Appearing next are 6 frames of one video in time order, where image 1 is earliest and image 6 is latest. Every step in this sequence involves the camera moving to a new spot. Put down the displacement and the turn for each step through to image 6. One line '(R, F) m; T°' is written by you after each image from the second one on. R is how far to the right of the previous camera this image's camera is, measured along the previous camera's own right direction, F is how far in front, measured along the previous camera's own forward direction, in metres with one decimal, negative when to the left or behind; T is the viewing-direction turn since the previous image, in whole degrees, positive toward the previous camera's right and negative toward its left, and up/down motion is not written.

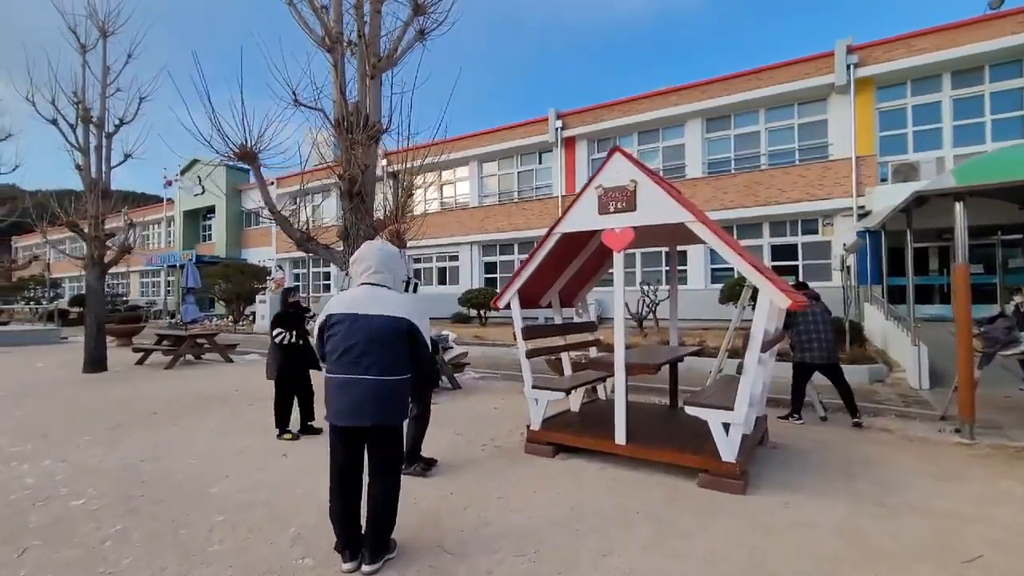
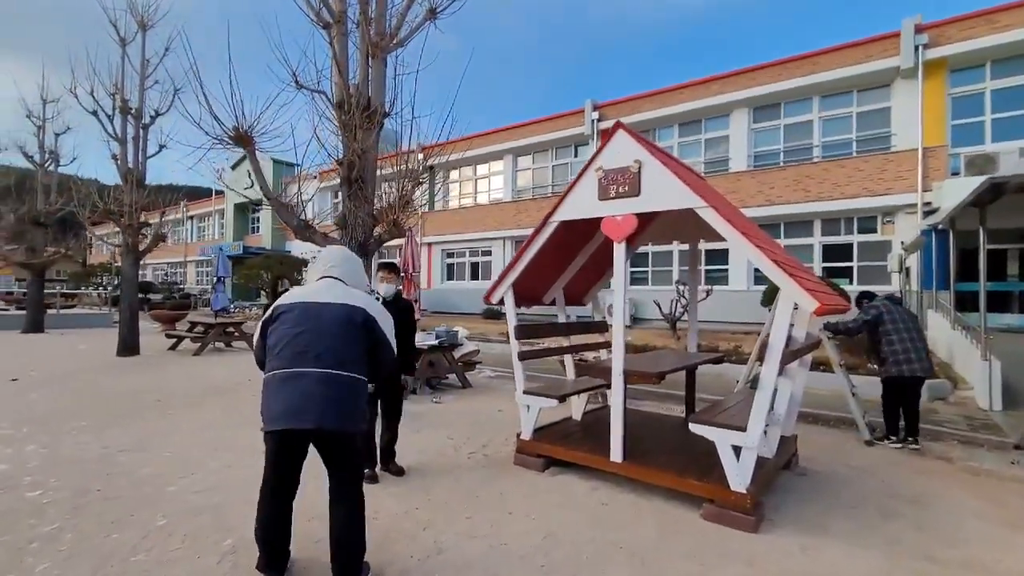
(+0.5, +0.6) m; -5°
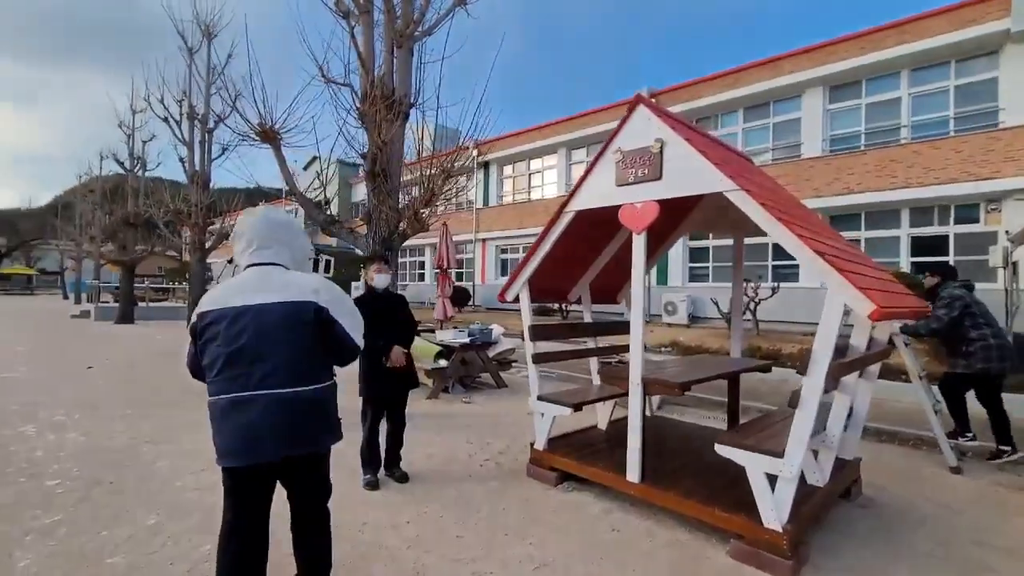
(+0.5, +0.4) m; -7°
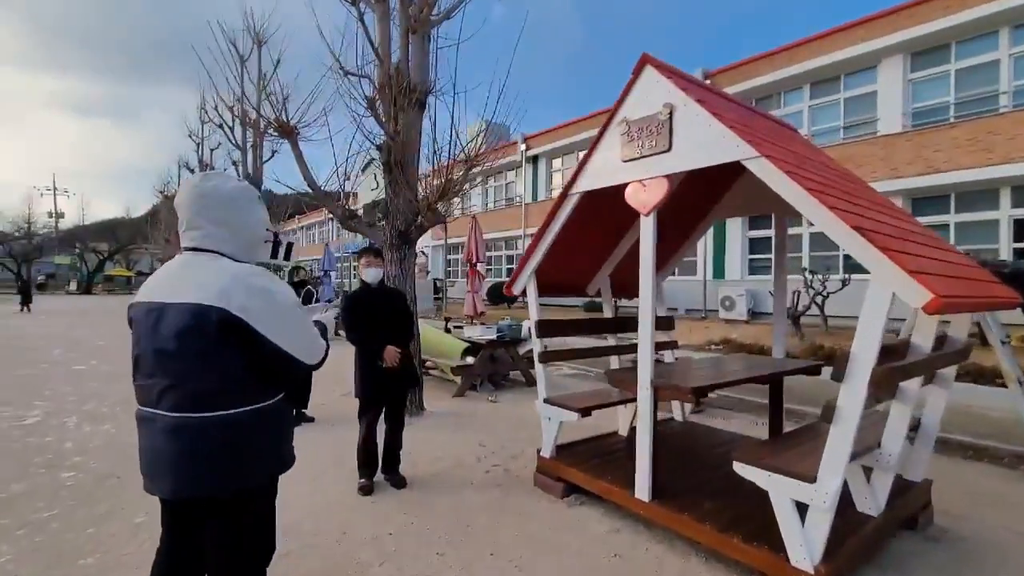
(+0.5, +0.4) m; -7°
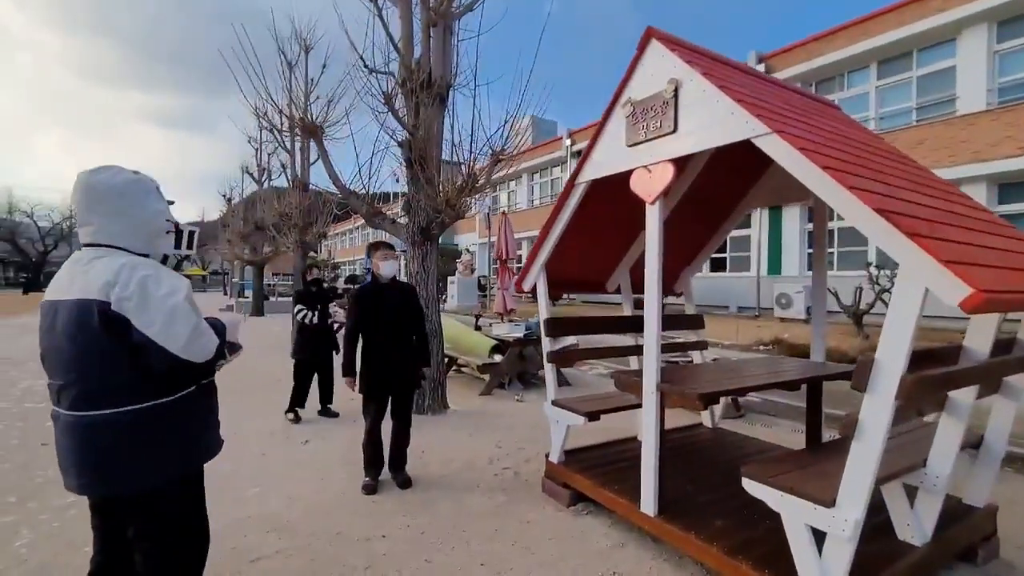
(+0.4, +0.2) m; -6°
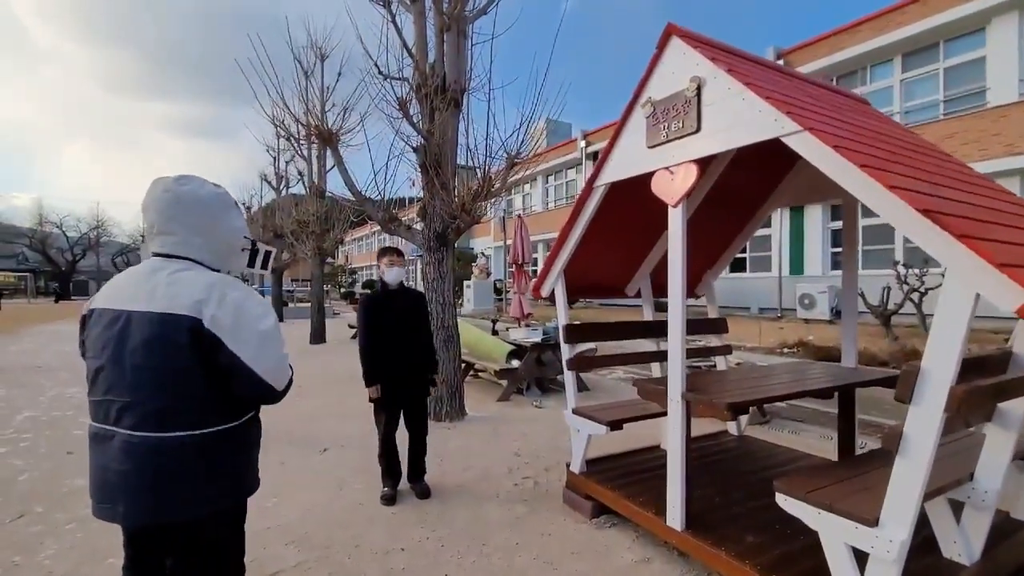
(0.0, +0.1) m; -2°
